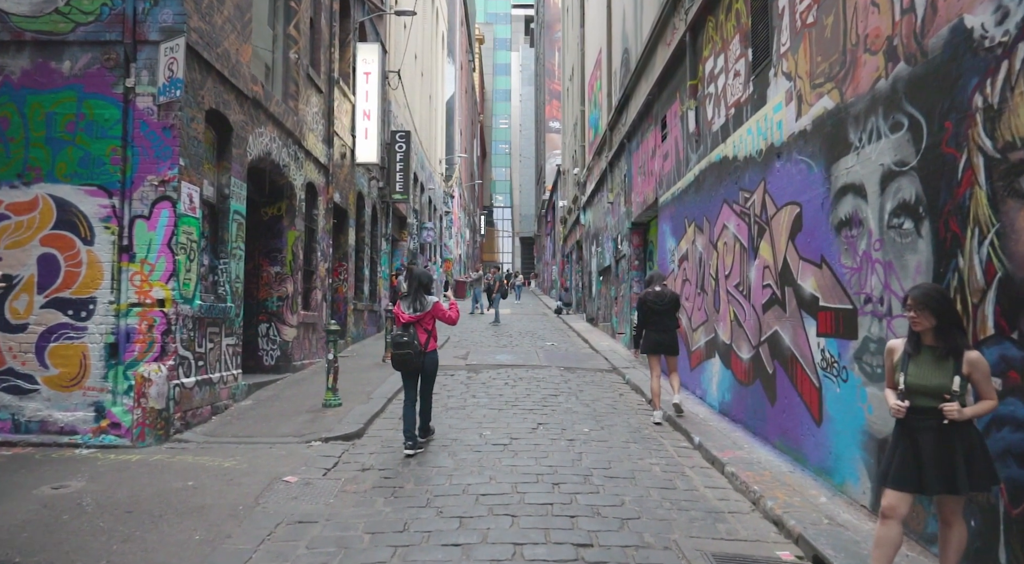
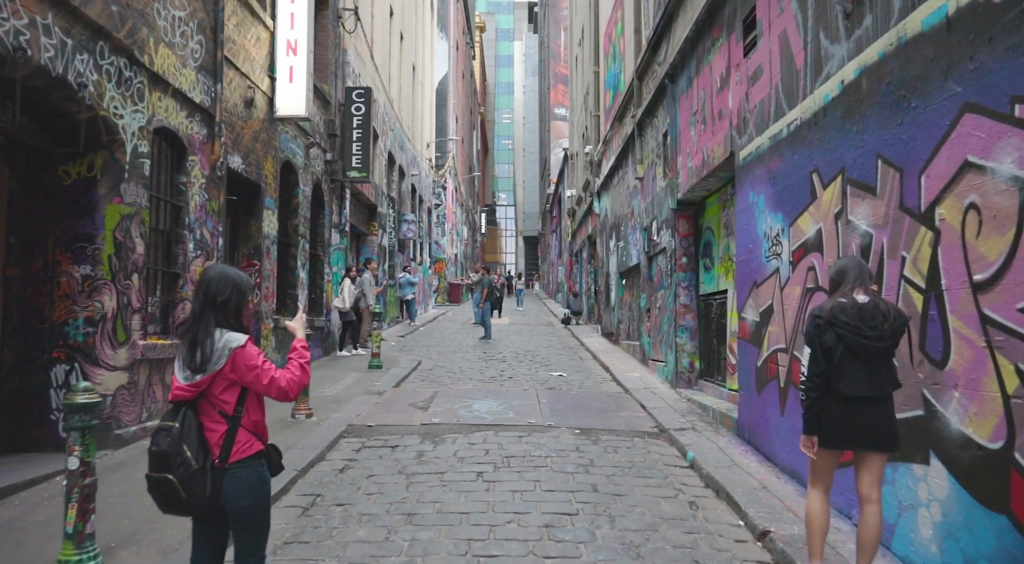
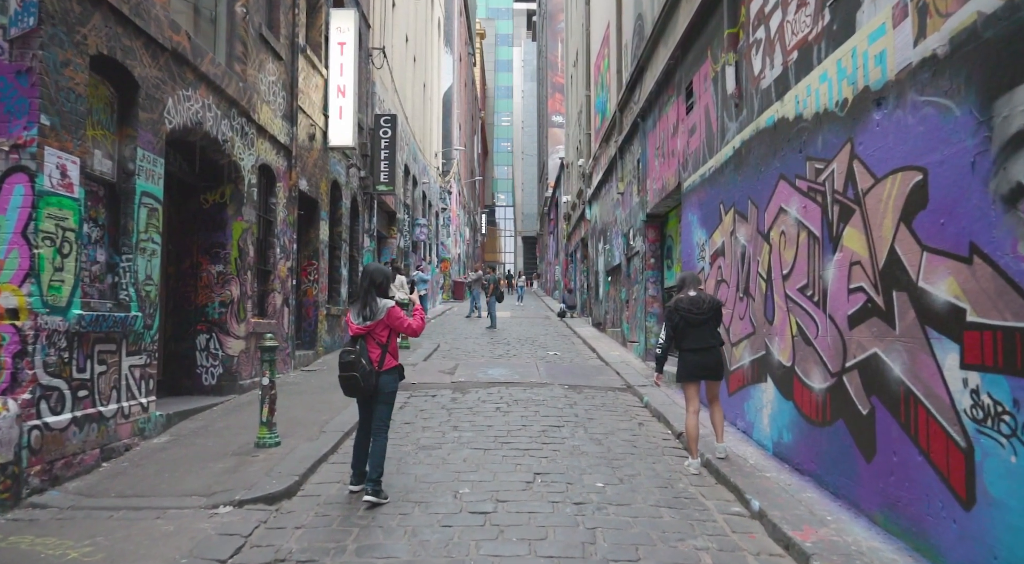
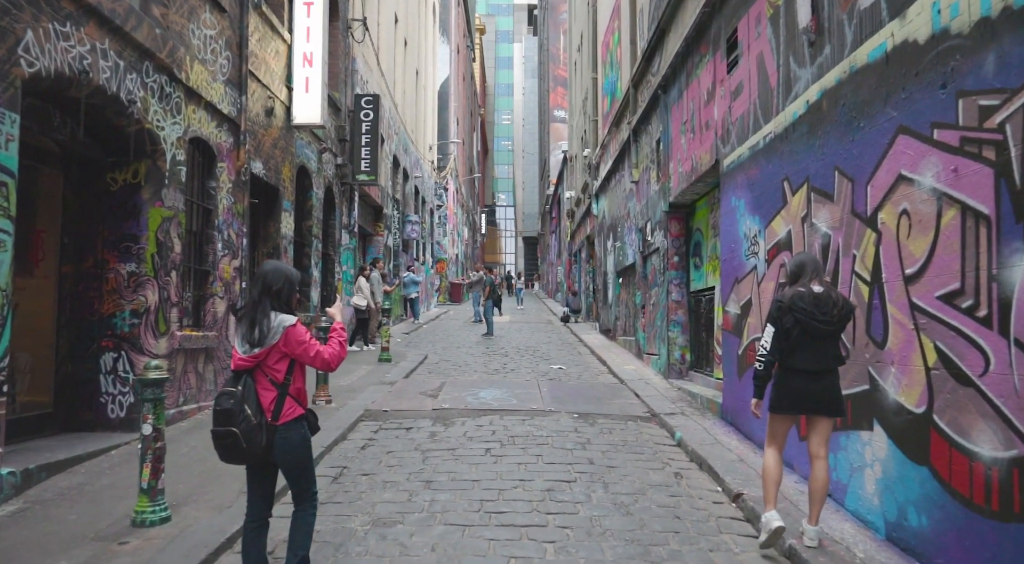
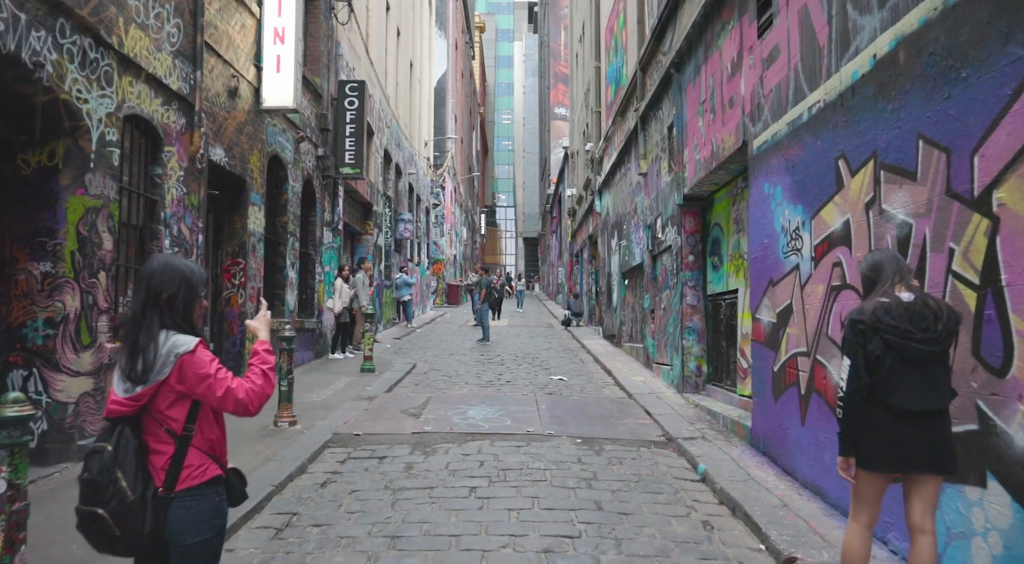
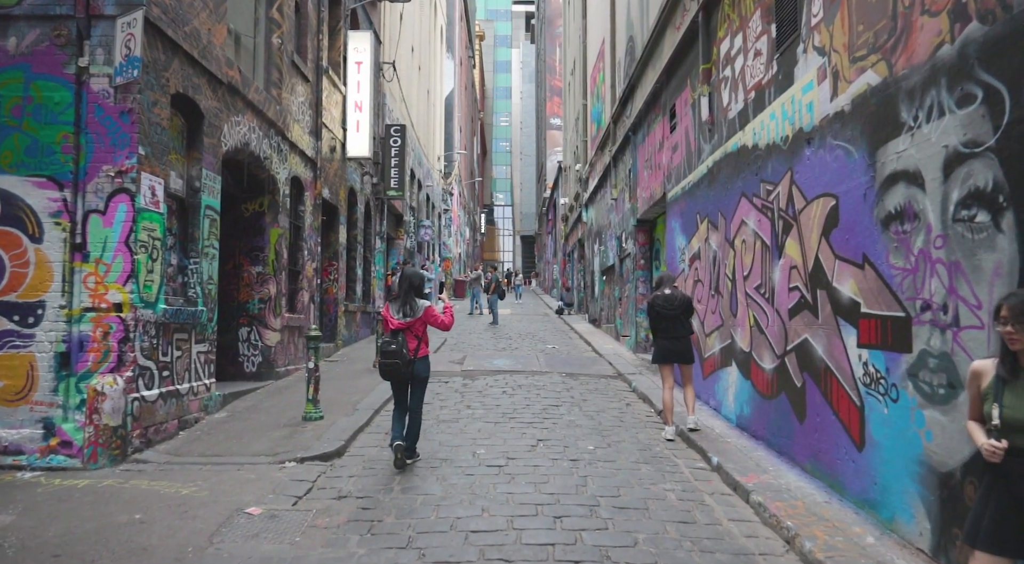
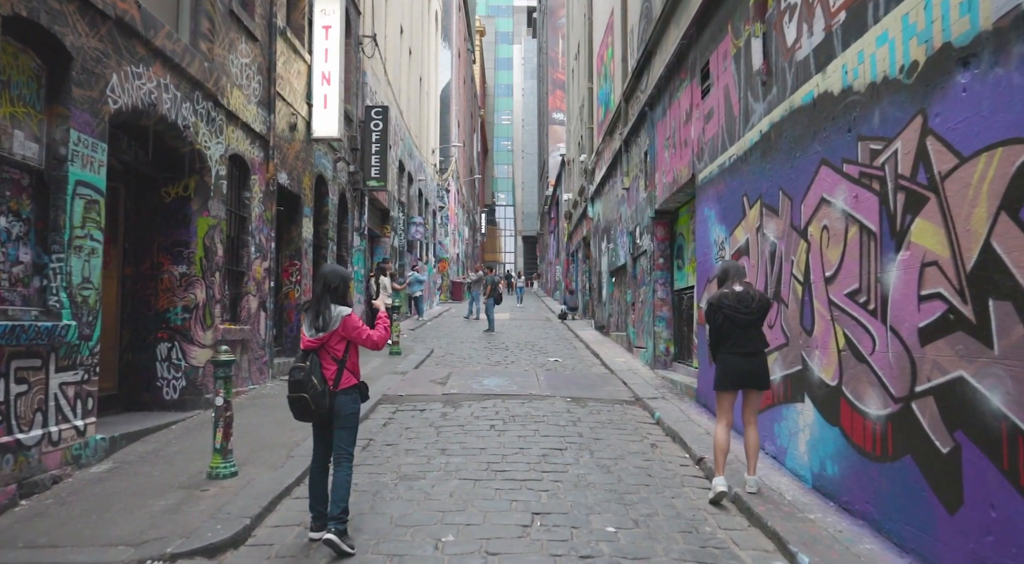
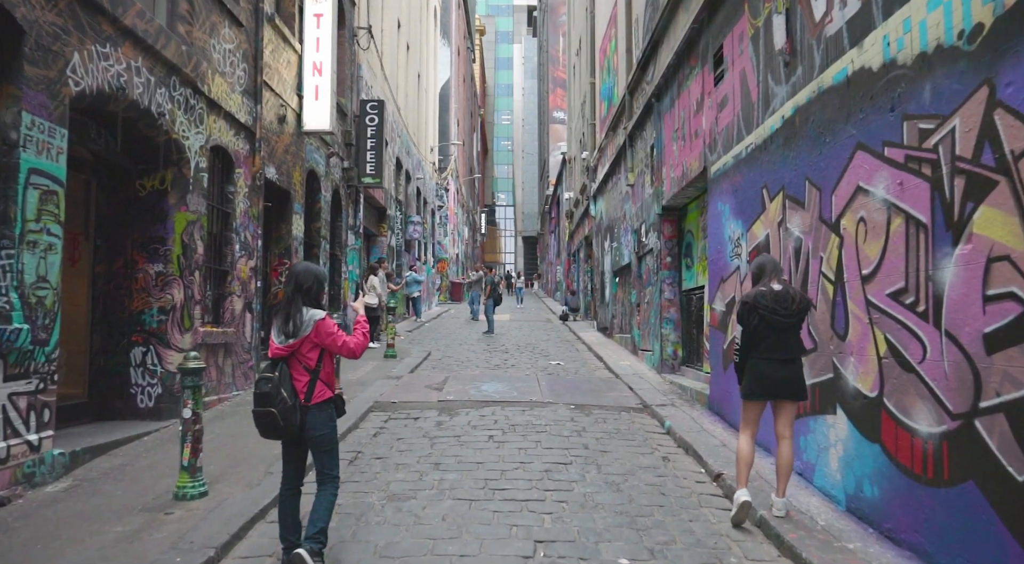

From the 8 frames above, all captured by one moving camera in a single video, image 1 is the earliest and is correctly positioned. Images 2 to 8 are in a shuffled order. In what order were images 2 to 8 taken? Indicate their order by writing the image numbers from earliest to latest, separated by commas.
6, 3, 7, 8, 4, 2, 5
